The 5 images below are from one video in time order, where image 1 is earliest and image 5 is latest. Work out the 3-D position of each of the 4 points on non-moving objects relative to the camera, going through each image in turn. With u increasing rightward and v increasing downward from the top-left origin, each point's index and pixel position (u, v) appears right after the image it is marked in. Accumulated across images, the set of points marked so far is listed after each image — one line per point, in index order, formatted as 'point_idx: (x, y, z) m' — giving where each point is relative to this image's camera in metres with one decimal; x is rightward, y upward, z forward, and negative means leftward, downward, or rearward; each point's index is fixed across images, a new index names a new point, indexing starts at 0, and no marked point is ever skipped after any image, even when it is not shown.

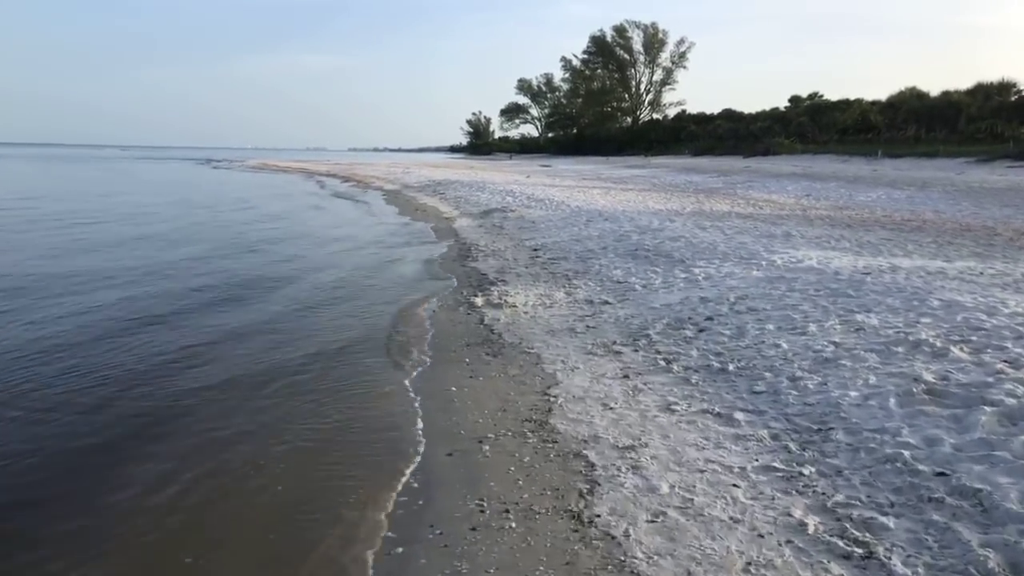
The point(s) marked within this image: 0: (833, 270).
0: (+3.9, +0.2, +9.5) m
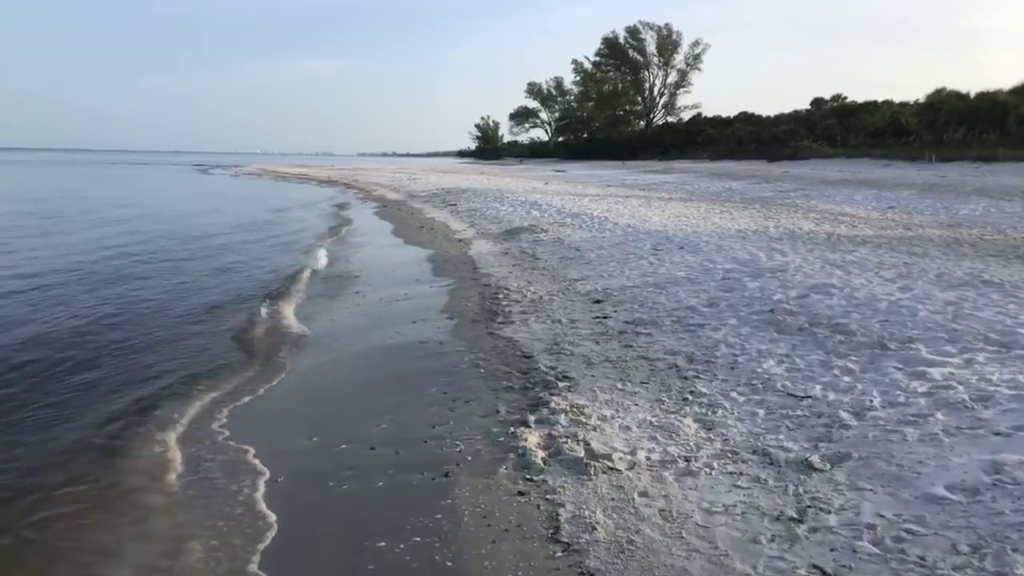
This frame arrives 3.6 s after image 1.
0: (+4.5, -0.6, +4.7) m
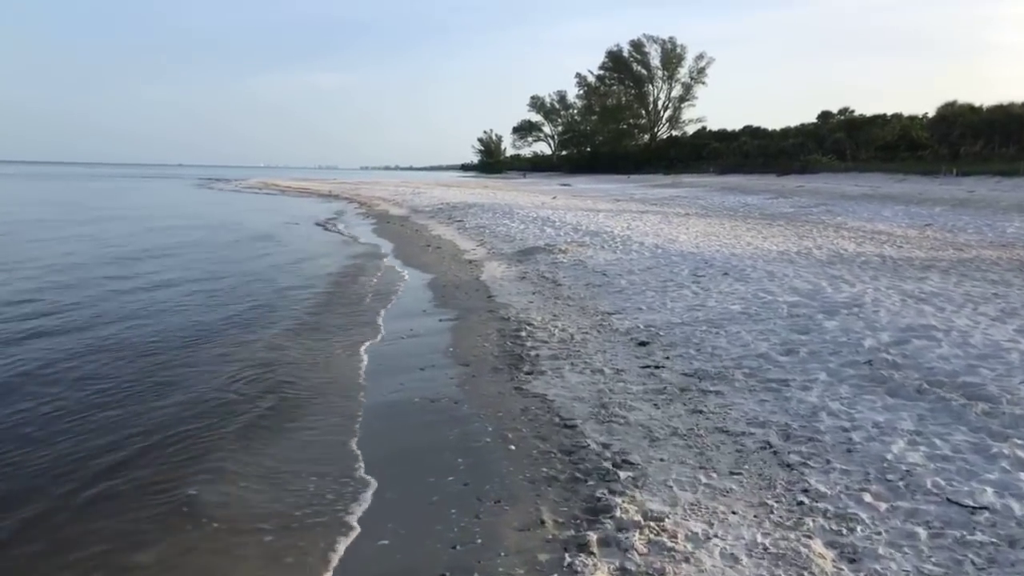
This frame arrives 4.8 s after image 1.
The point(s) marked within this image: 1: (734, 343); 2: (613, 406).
0: (+4.7, -0.9, +3.2) m
1: (+2.1, -0.5, +7.4) m
2: (+0.8, -0.9, +5.9) m
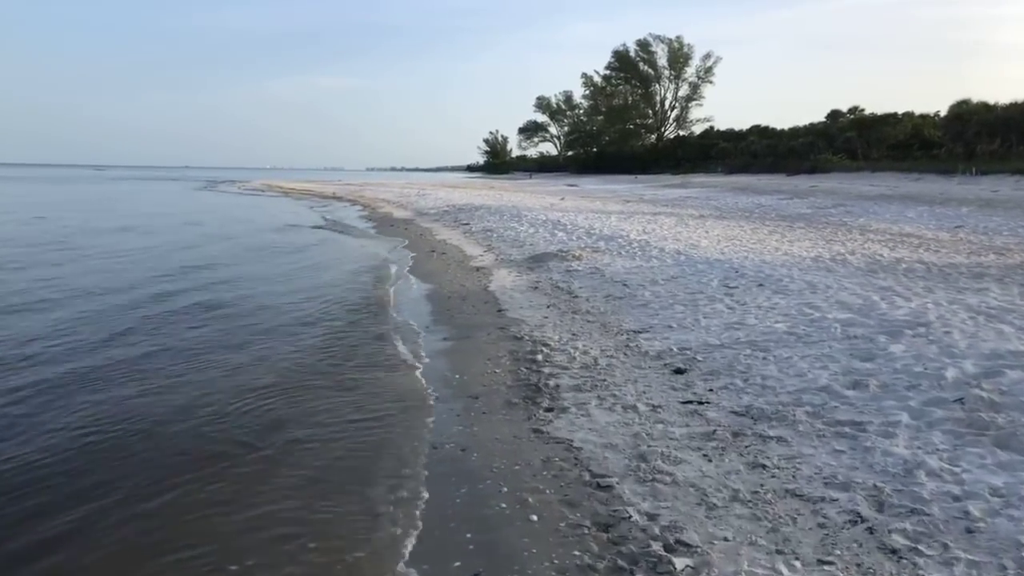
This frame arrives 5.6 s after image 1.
0: (+4.8, -1.1, +2.1) m
1: (+2.2, -0.7, +6.4) m
2: (+0.9, -1.1, +4.9) m
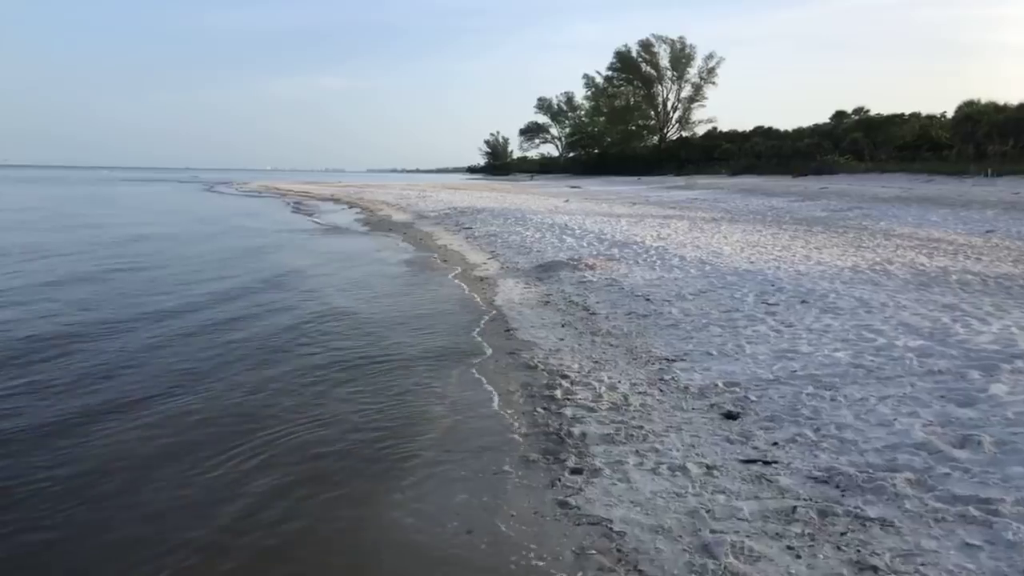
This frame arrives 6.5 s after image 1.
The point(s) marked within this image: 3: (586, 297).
0: (+4.9, -1.2, +0.9) m
1: (+2.3, -0.9, +5.2) m
2: (+1.0, -1.3, +3.7) m
3: (+1.0, -0.1, +10.5) m
